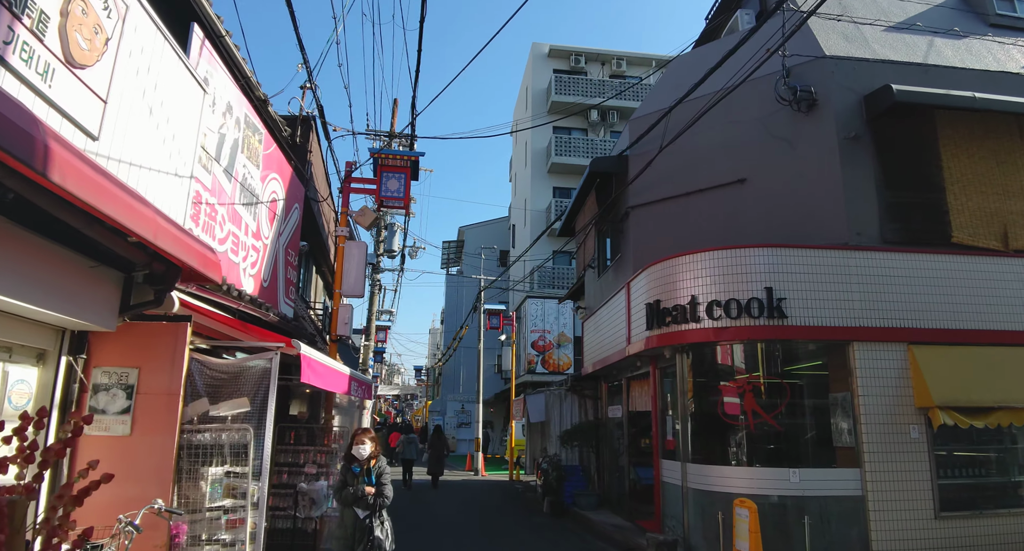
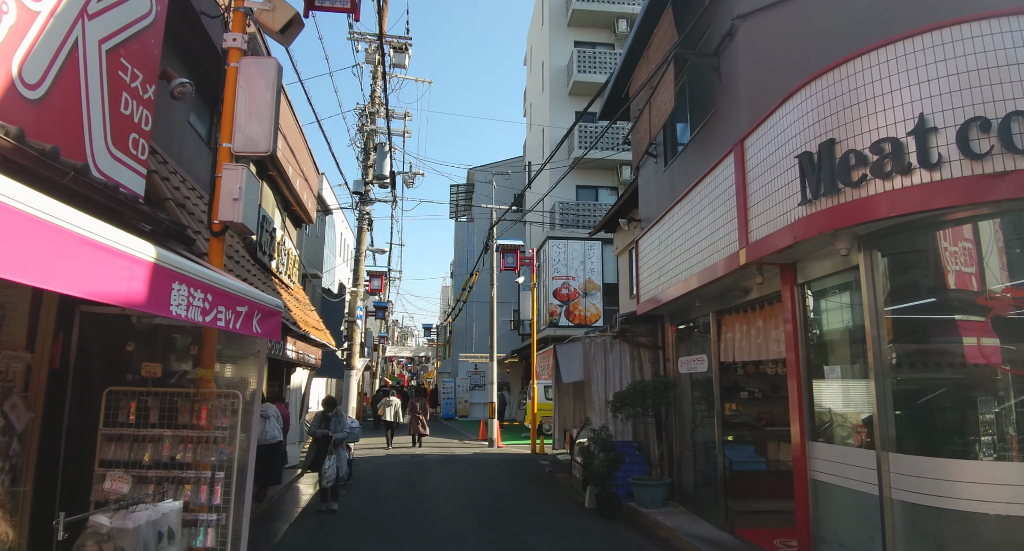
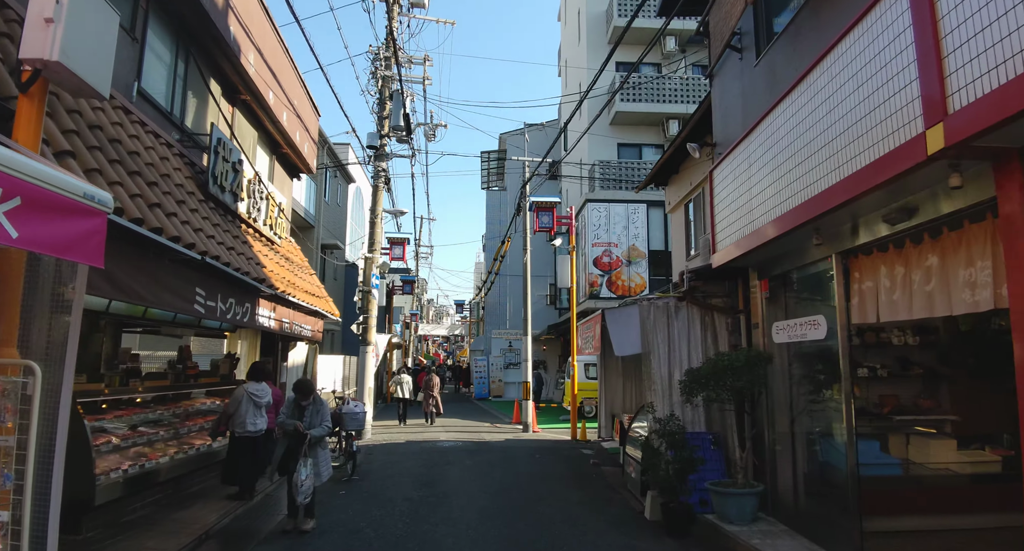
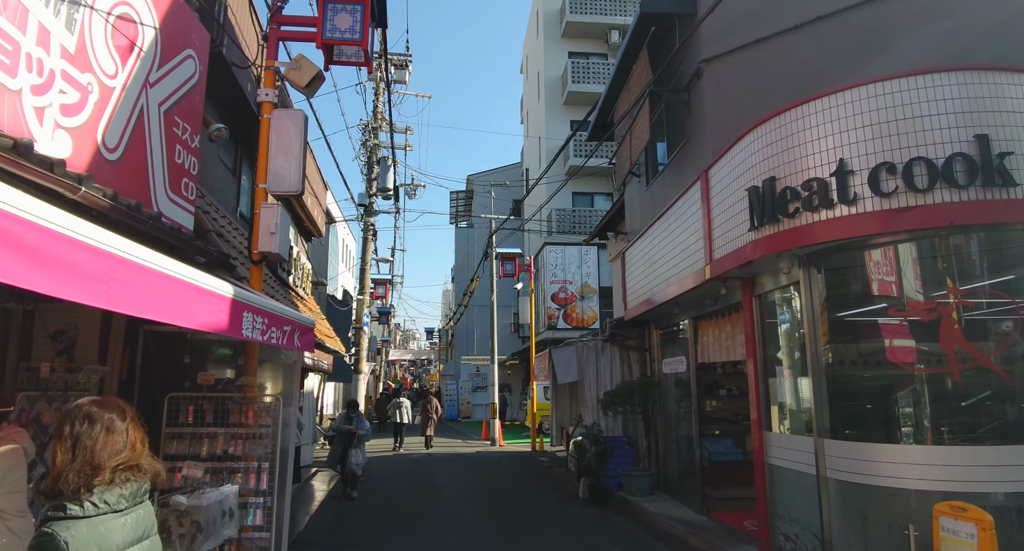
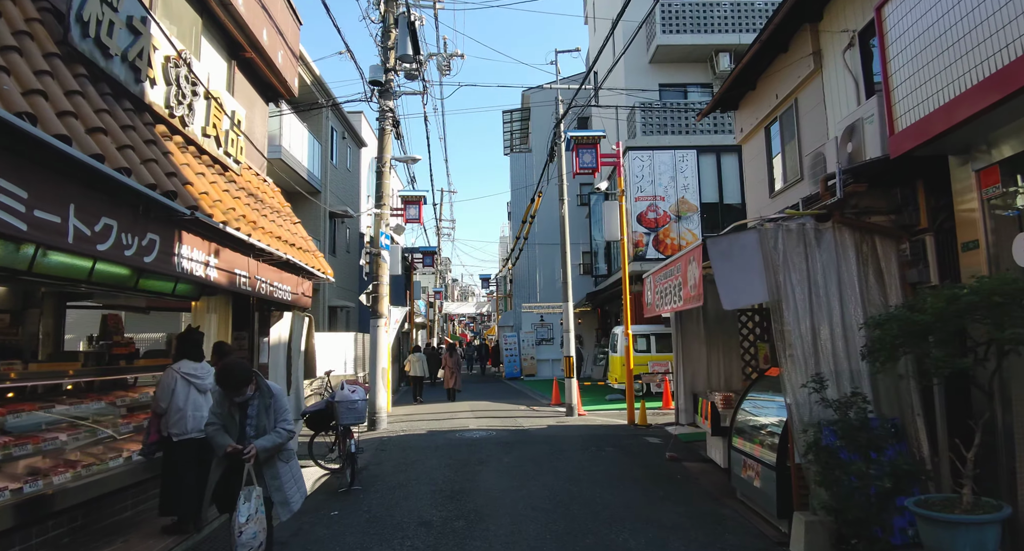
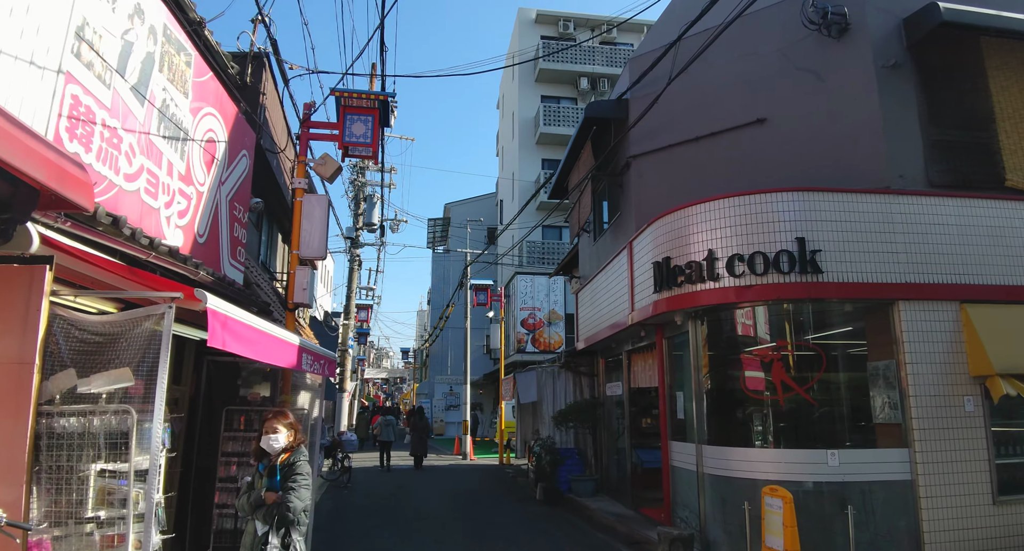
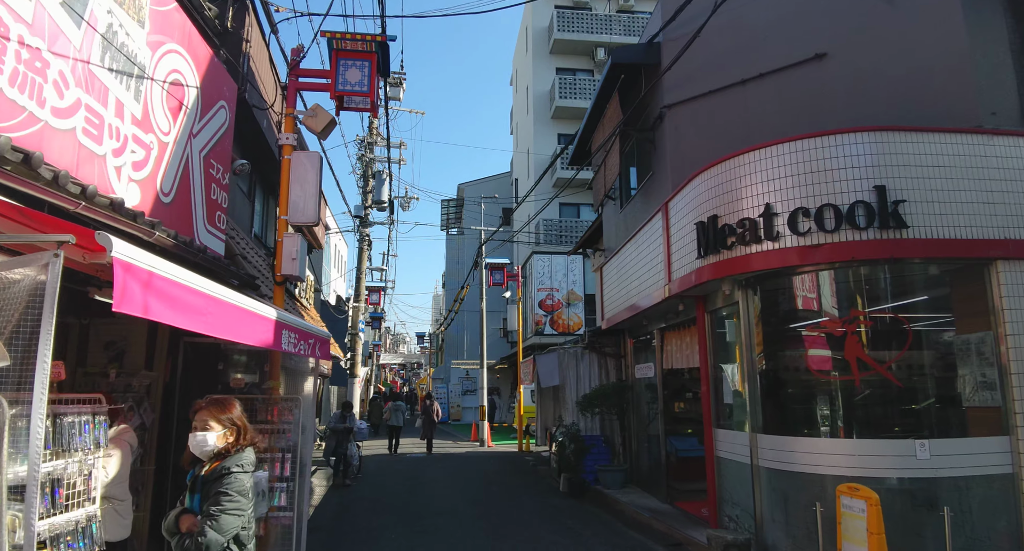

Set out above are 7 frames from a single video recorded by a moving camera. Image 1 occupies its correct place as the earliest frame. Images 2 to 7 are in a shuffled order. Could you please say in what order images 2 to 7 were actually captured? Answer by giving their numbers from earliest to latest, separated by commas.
6, 7, 4, 2, 3, 5
